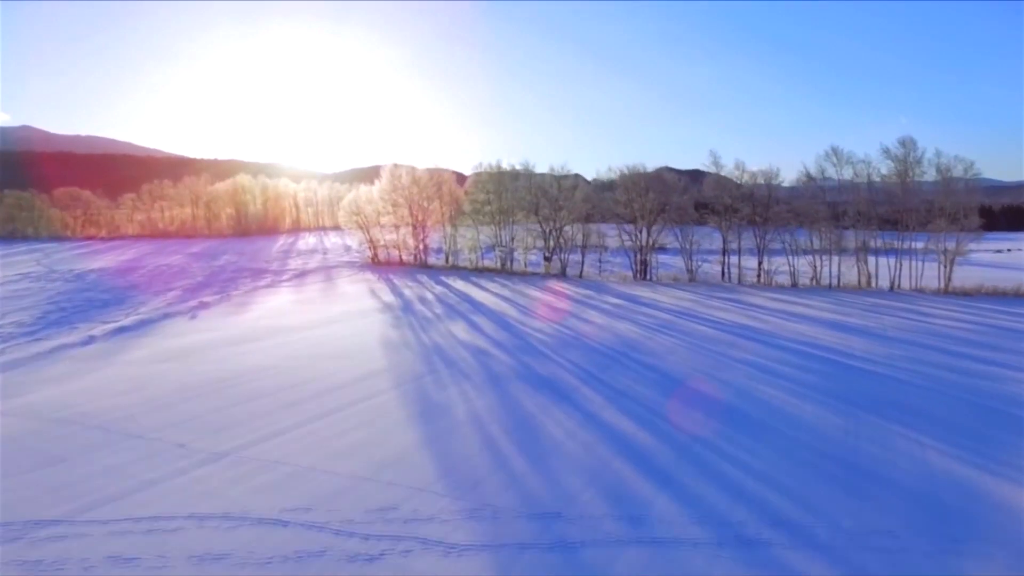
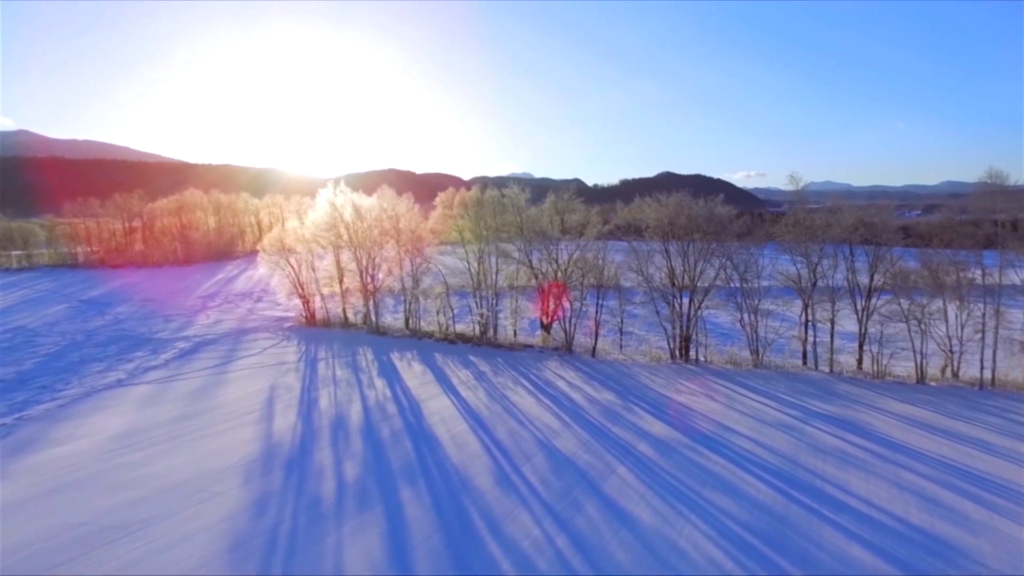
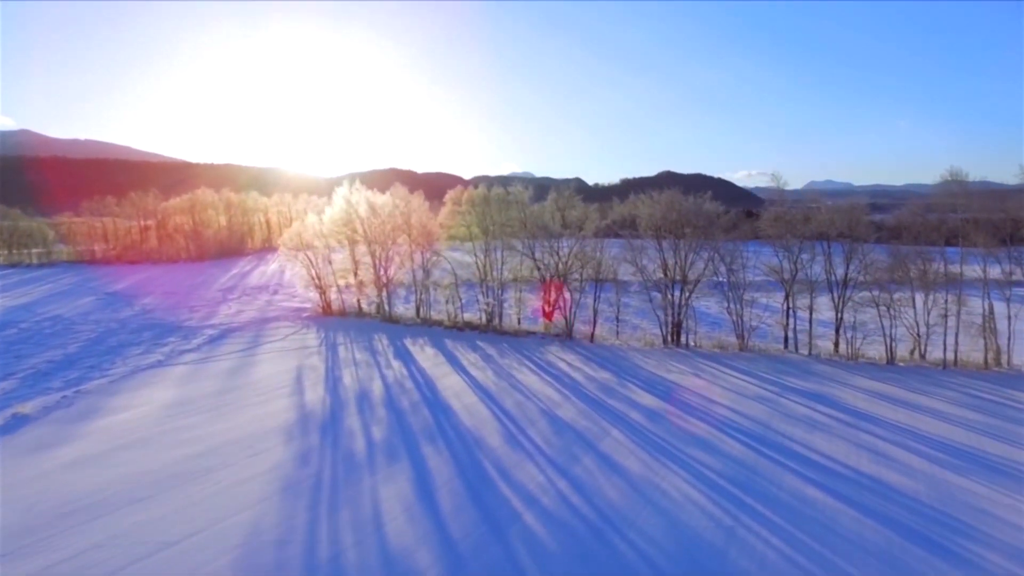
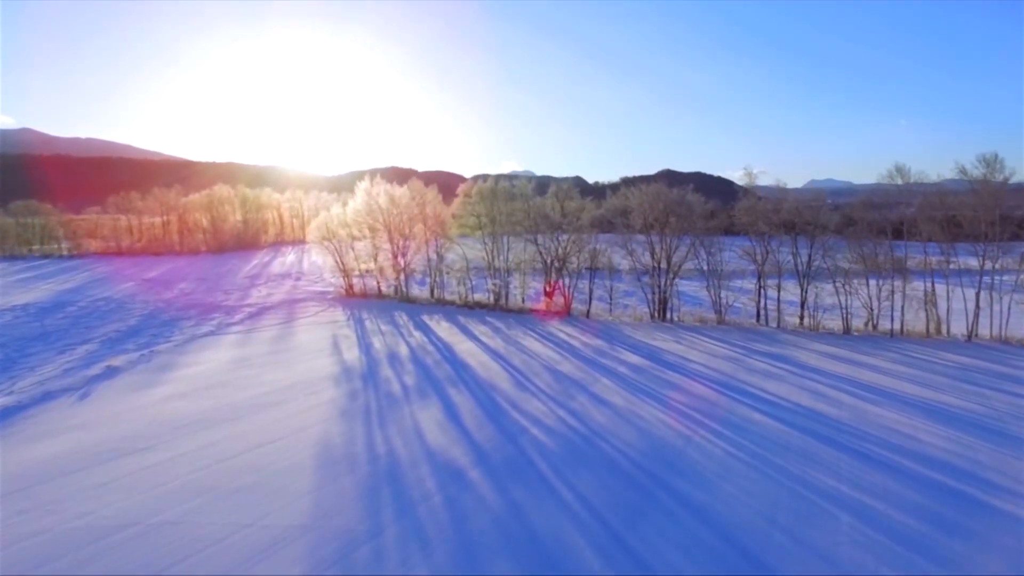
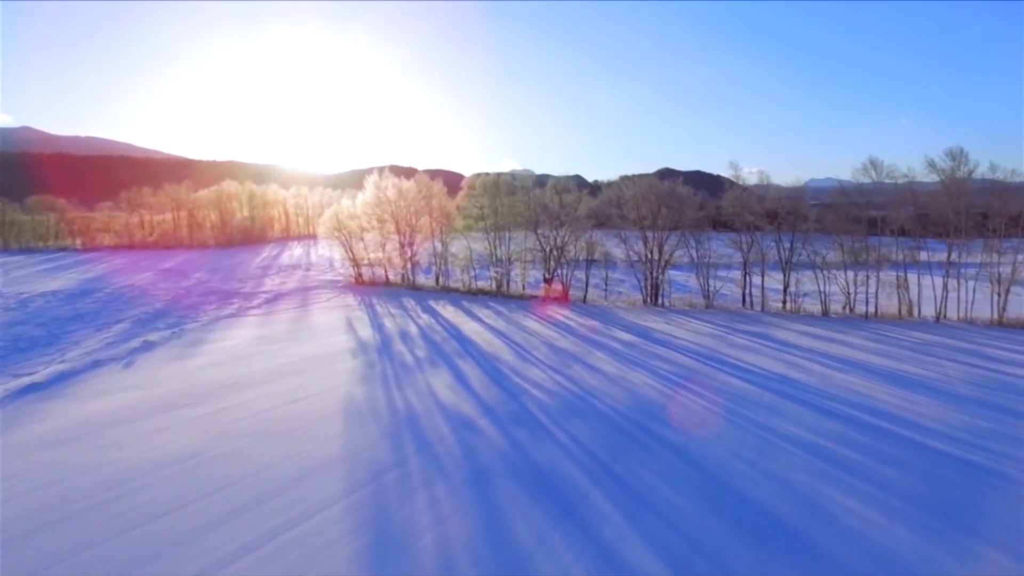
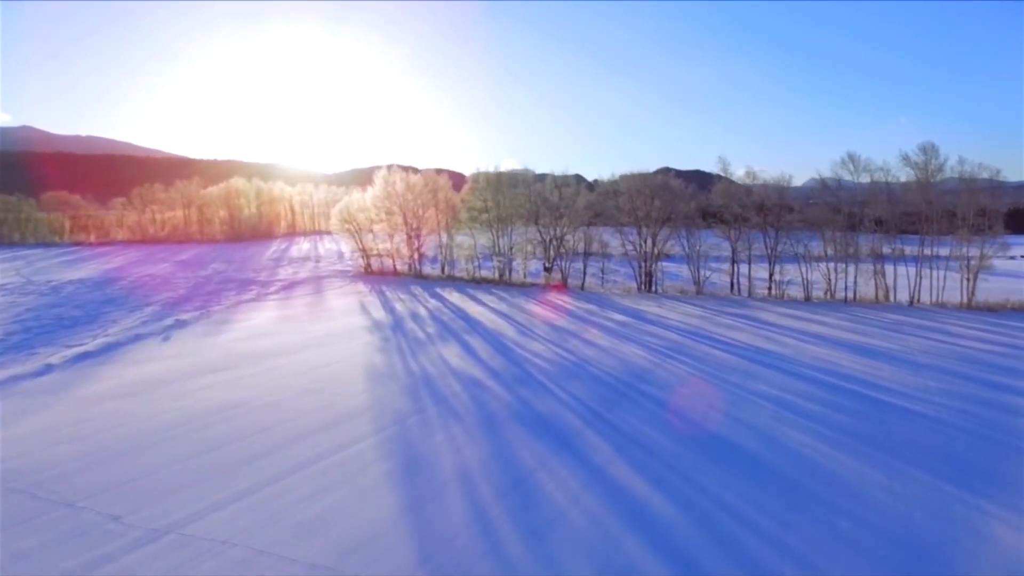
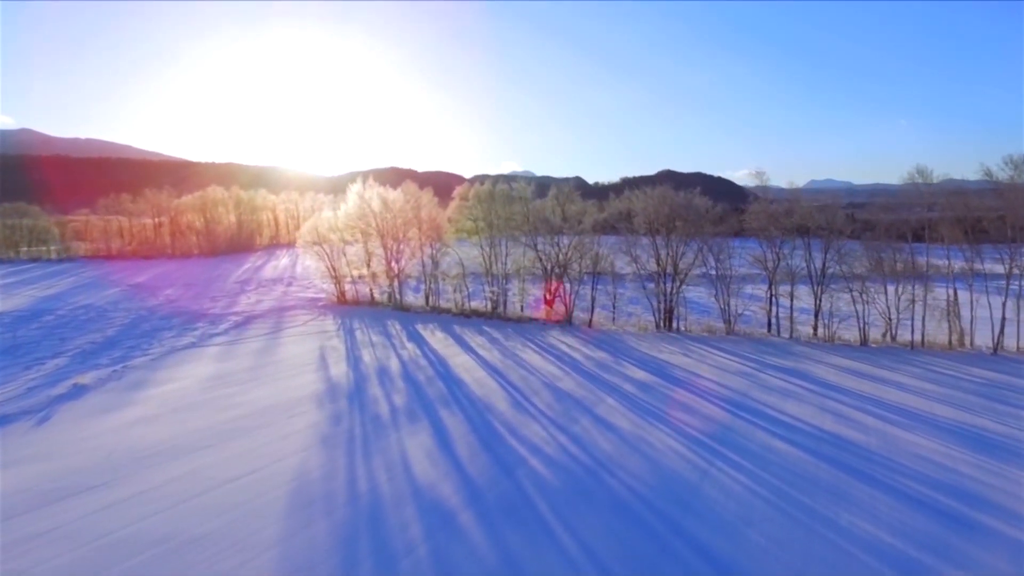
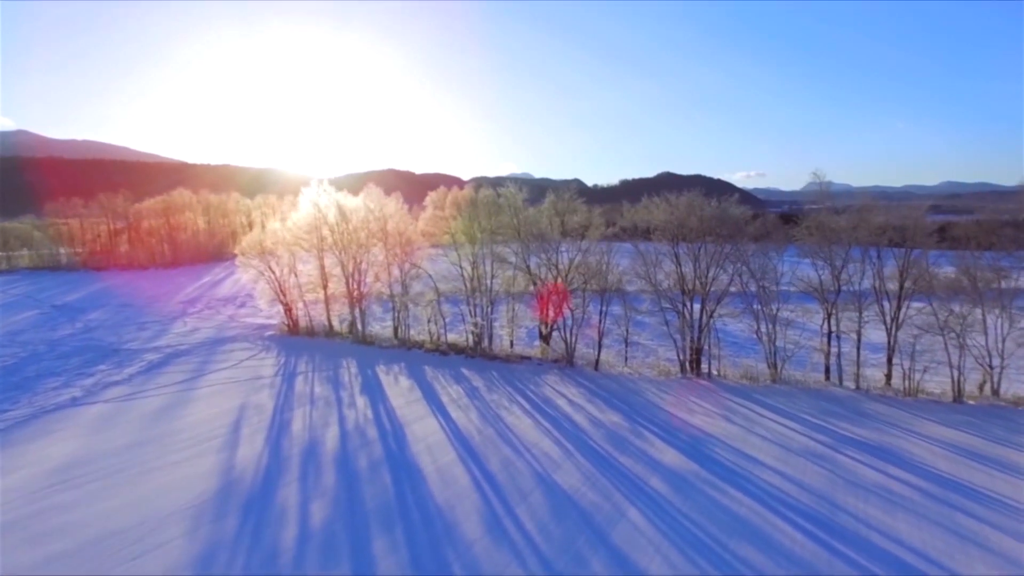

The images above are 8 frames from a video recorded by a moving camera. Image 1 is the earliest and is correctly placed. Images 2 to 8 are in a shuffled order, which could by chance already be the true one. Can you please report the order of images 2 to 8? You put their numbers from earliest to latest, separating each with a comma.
6, 5, 4, 7, 3, 2, 8
